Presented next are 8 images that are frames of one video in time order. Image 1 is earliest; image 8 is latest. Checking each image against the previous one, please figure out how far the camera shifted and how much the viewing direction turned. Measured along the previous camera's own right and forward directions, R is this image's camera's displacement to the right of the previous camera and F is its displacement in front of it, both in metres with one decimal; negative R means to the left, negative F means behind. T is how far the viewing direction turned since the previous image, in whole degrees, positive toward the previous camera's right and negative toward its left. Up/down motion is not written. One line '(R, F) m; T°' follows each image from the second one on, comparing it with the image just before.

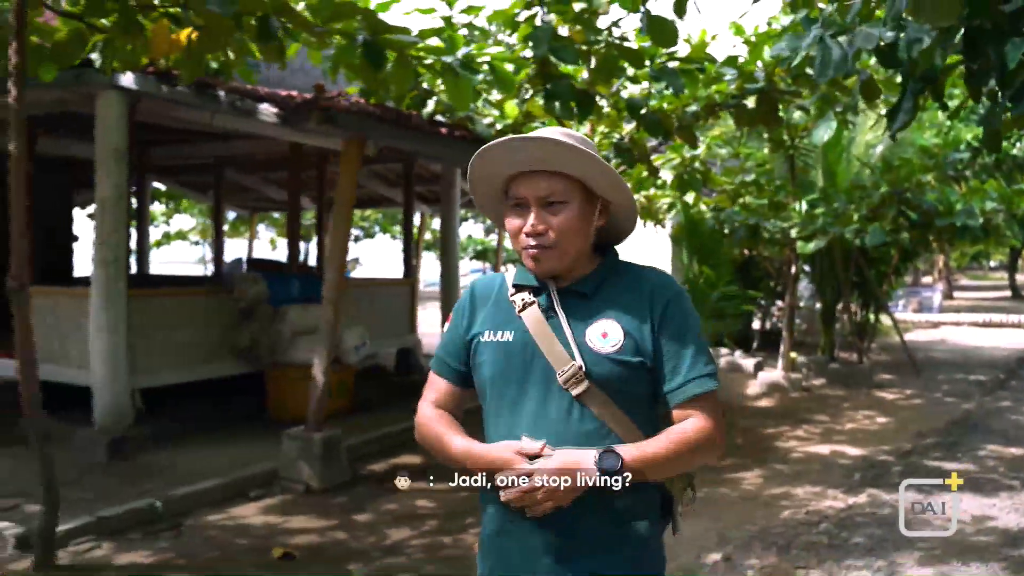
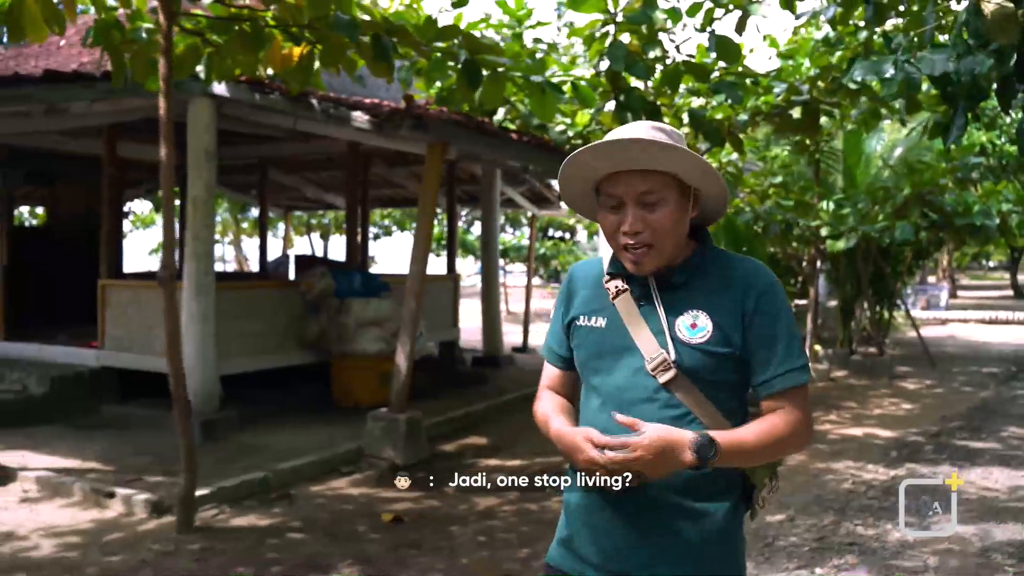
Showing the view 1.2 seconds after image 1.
(-0.6, -0.5) m; 0°
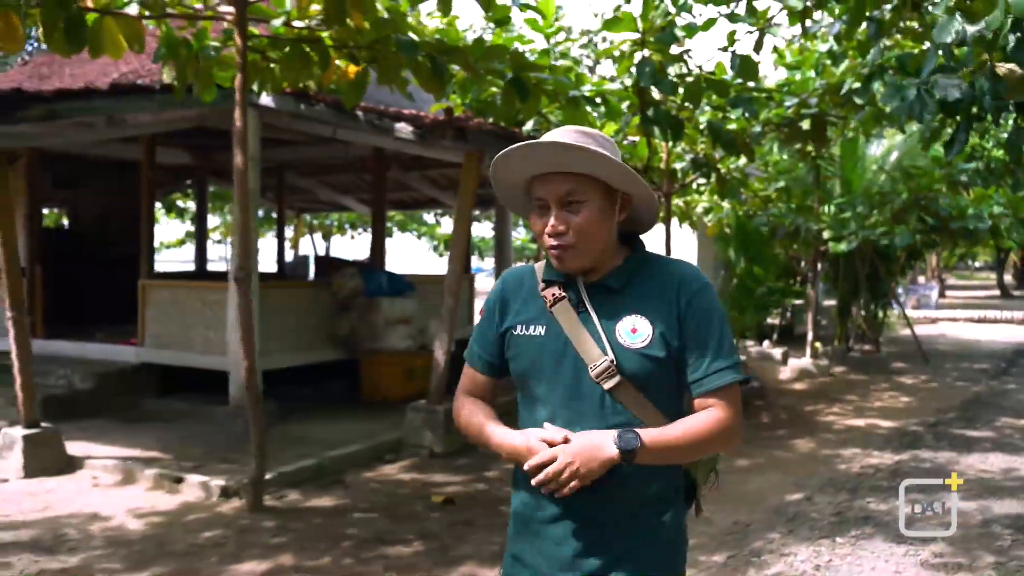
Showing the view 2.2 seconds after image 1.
(-0.4, -0.4) m; +1°
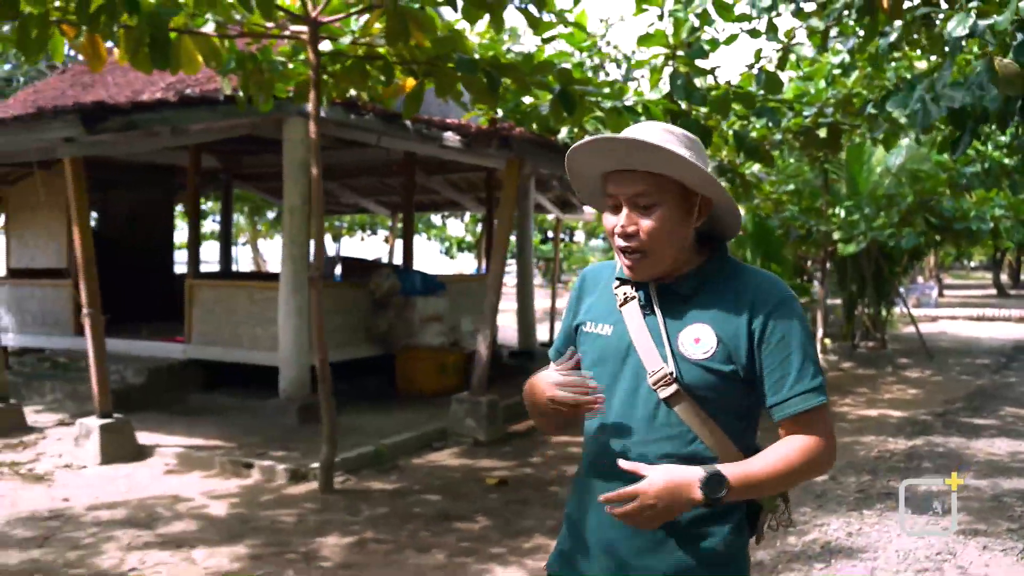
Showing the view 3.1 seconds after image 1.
(-0.4, -0.4) m; 0°
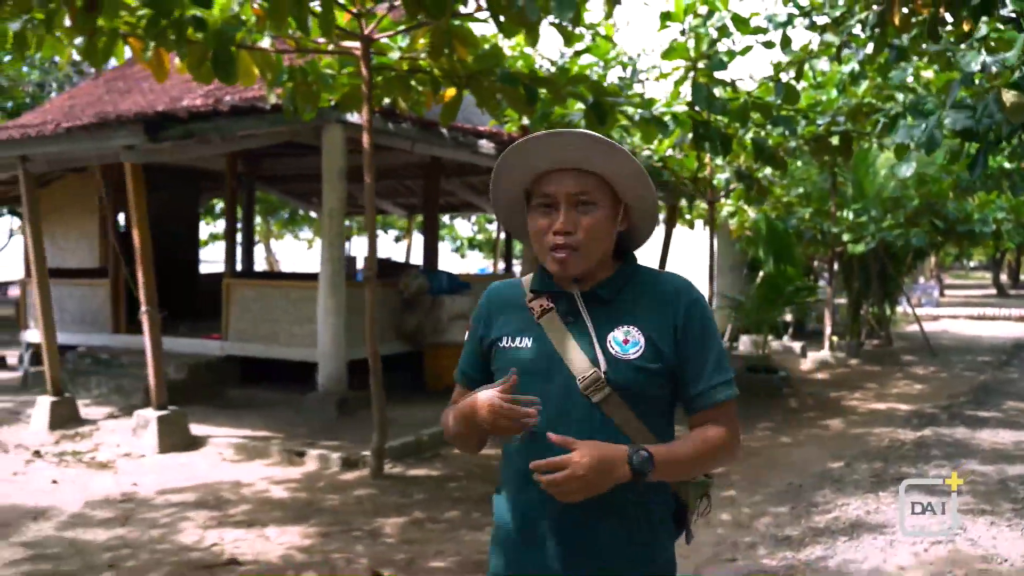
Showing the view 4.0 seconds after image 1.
(-0.3, -0.4) m; 0°
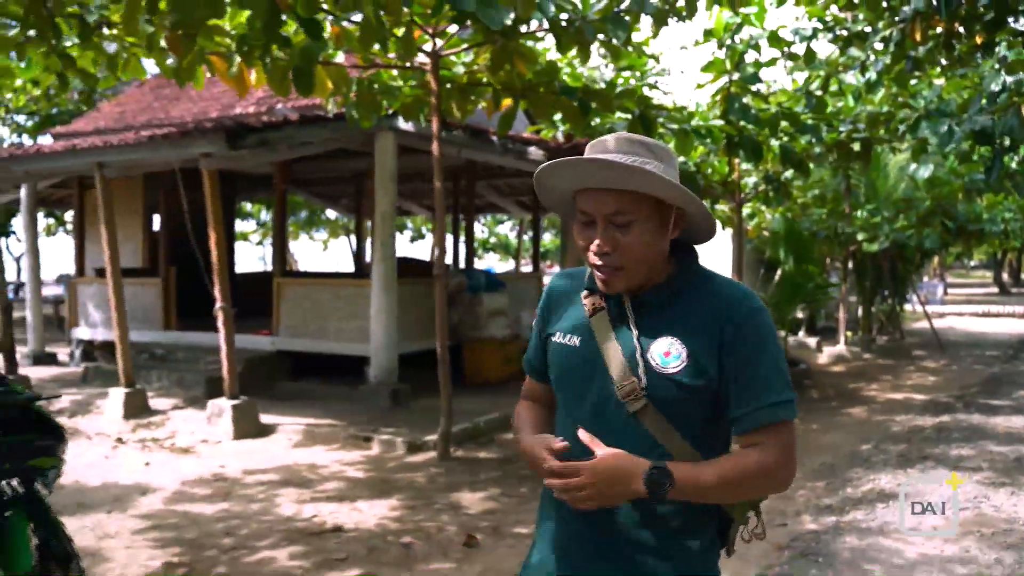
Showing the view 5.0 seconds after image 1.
(-0.5, -0.5) m; 0°
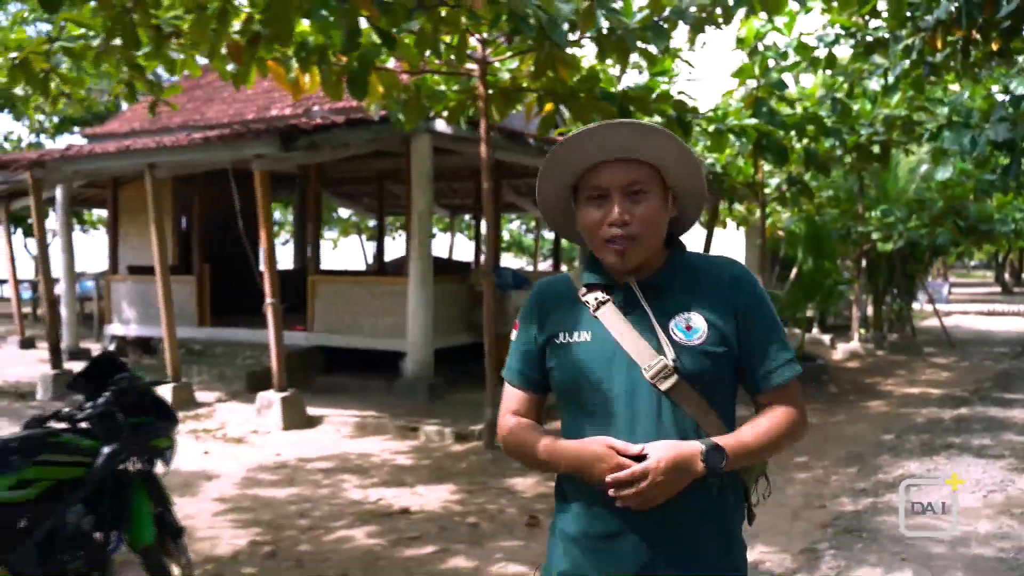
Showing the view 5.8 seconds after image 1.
(-0.4, -0.3) m; 0°
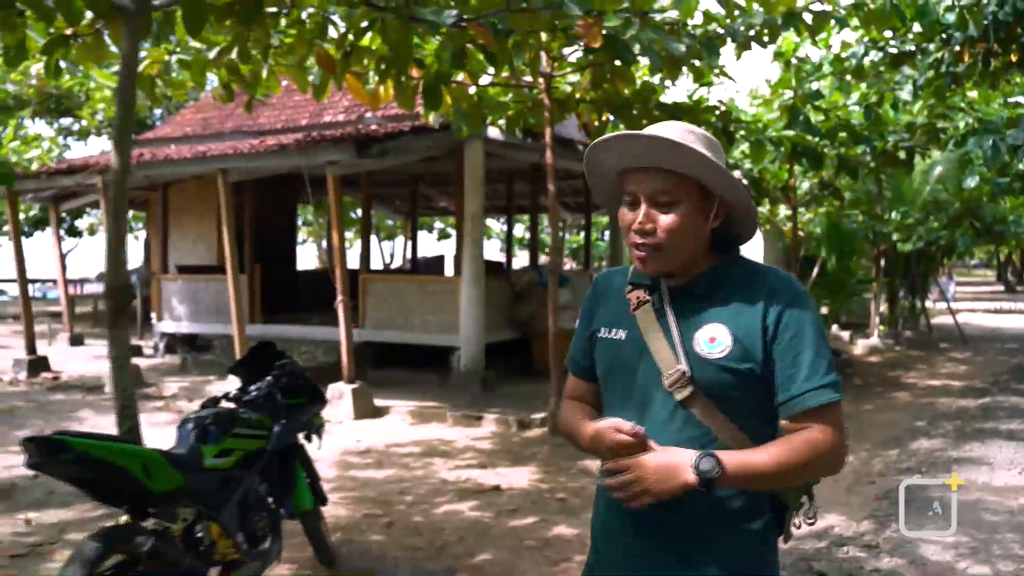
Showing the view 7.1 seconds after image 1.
(-0.6, -0.5) m; 0°
